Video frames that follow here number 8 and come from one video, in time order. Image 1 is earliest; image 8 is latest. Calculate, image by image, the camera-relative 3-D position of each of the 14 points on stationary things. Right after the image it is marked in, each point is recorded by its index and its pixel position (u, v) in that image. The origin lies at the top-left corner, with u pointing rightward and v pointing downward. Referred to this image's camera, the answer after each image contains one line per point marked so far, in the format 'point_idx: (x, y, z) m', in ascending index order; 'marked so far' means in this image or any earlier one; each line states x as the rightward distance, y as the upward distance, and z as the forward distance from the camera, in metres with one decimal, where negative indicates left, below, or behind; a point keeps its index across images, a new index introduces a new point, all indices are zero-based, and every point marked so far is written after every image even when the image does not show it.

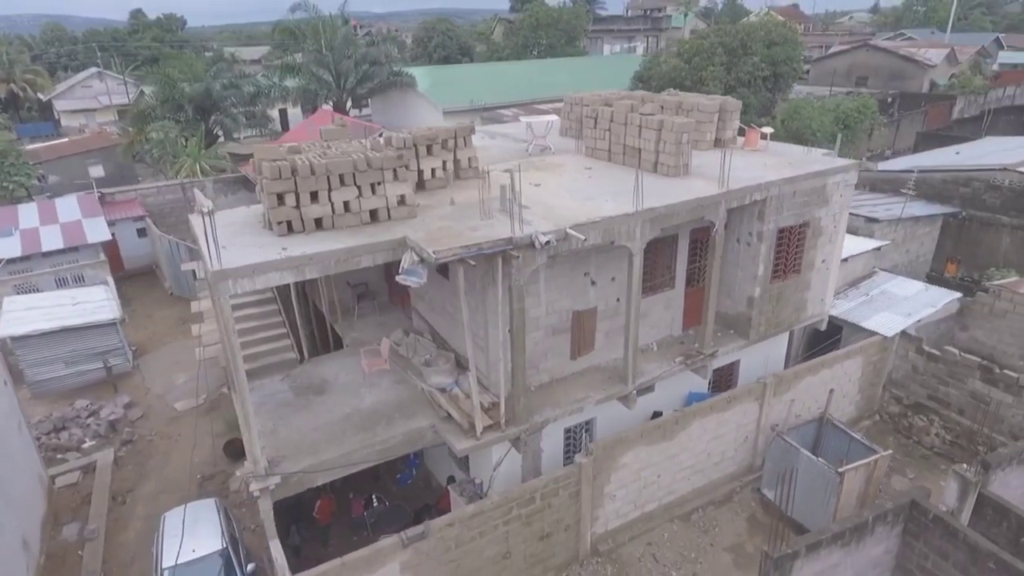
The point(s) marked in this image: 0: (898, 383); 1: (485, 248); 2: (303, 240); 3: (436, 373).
0: (+8.3, -2.0, +13.6) m
1: (-0.4, +0.5, +8.0) m
2: (-2.7, +0.6, +8.2) m
3: (-1.2, -1.3, +10.1) m
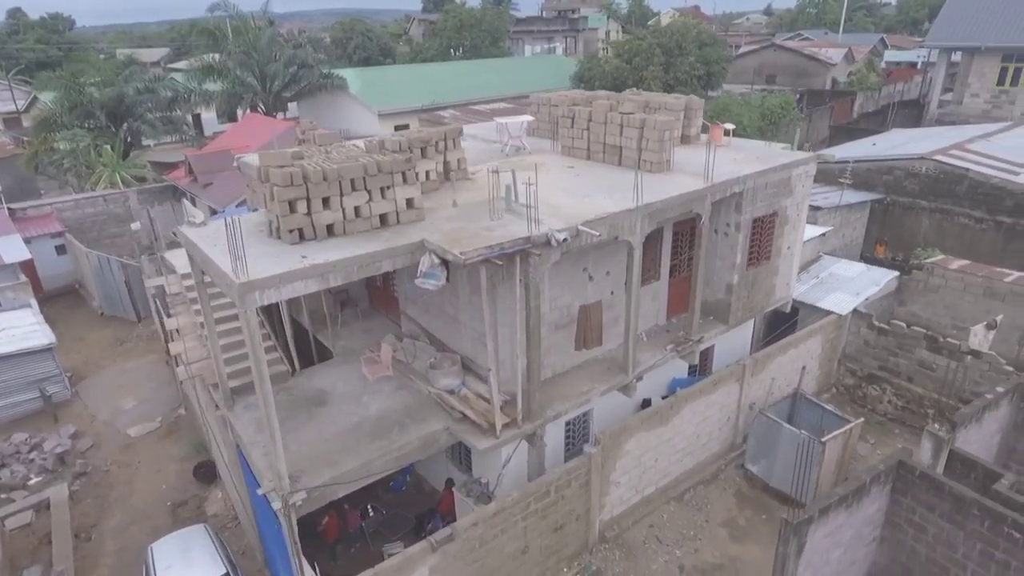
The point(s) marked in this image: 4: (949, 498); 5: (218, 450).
0: (+7.9, -1.6, +14.7) m
1: (-0.1, +0.5, +8.1) m
2: (-2.5, +0.5, +8.0) m
3: (-1.1, -1.4, +10.1) m
4: (+6.1, -2.9, +8.8) m
5: (-6.1, -3.3, +12.9) m
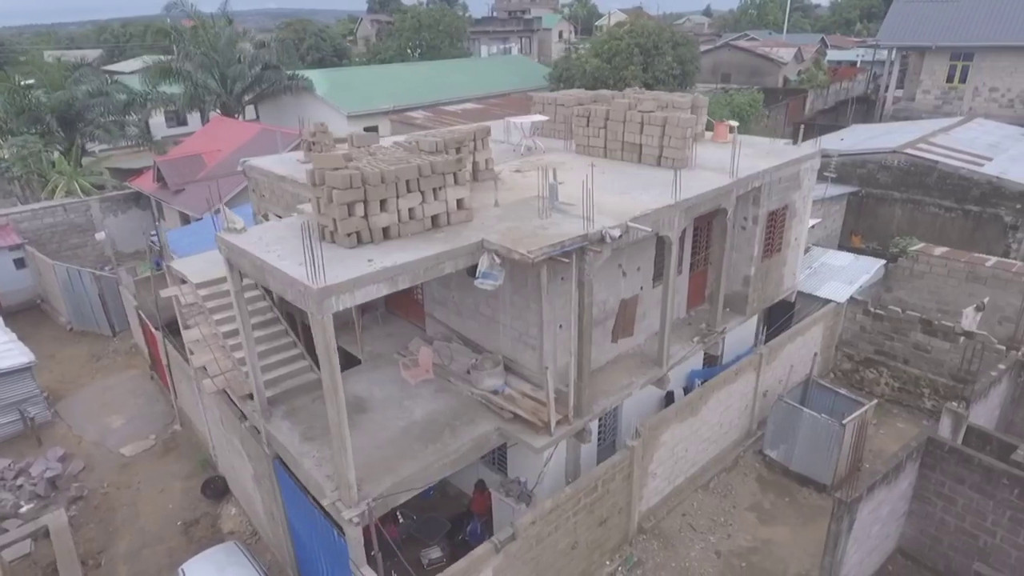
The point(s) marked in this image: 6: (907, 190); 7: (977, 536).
0: (+8.2, -1.3, +15.4) m
1: (+0.7, +0.5, +8.1) m
2: (-1.7, +0.5, +7.9) m
3: (-0.4, -1.4, +10.0) m
4: (+7.0, -2.7, +9.4) m
5: (-5.5, -3.5, +12.5) m
6: (+12.4, +3.1, +19.8) m
7: (+7.1, -3.8, +9.6) m
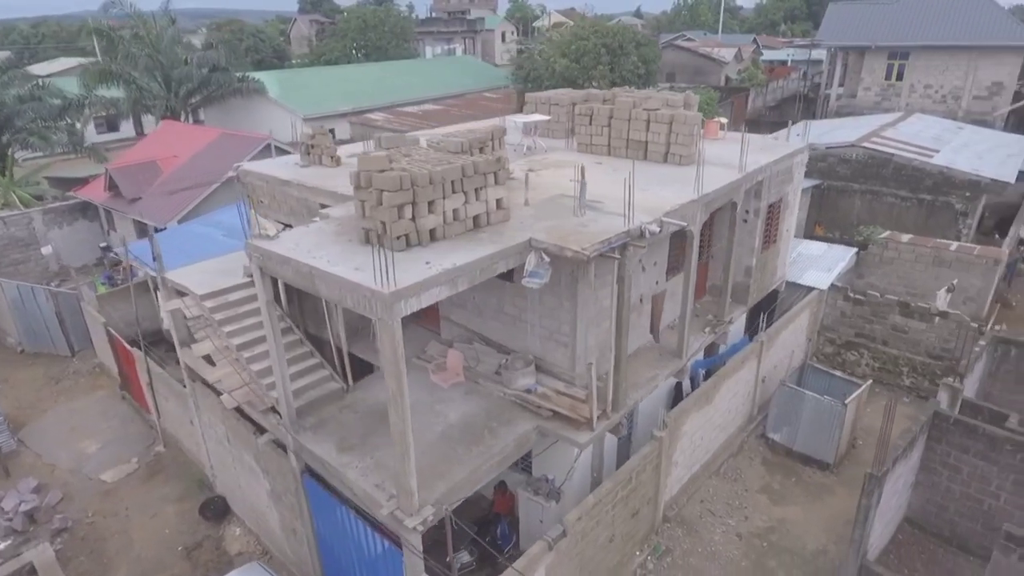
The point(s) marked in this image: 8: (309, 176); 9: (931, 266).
0: (+8.2, -1.0, +16.2) m
1: (+1.3, +0.6, +8.2) m
2: (-1.0, +0.4, +7.7) m
3: (+0.1, -1.4, +10.0) m
4: (+7.5, -2.4, +10.1) m
5: (-5.1, -3.7, +12.0) m
6: (+11.8, +3.5, +20.9) m
7: (+7.7, -3.5, +10.3) m
8: (-3.8, +2.1, +11.8) m
9: (+10.8, +0.6, +16.3) m
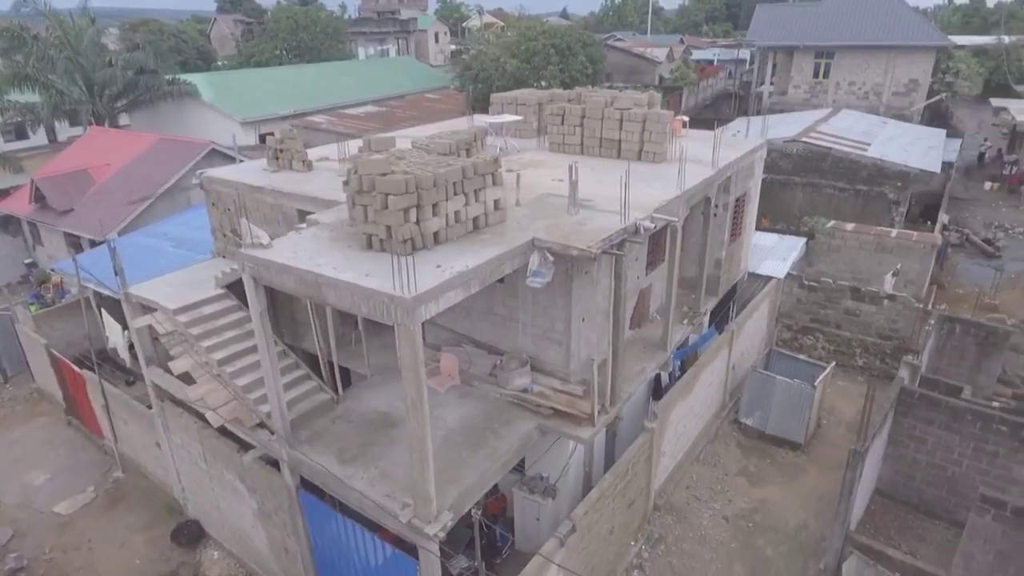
0: (+7.4, -0.7, +17.0) m
1: (+1.3, +0.7, +8.4) m
2: (-0.9, +0.4, +7.7) m
3: (0.0, -1.4, +10.0) m
4: (+7.5, -2.1, +10.8) m
5: (-5.3, -3.9, +11.5) m
6: (+10.3, +4.0, +22.1) m
7: (+7.7, -3.2, +11.1) m
8: (-4.2, +1.9, +11.4) m
9: (+10.0, +1.0, +17.4) m
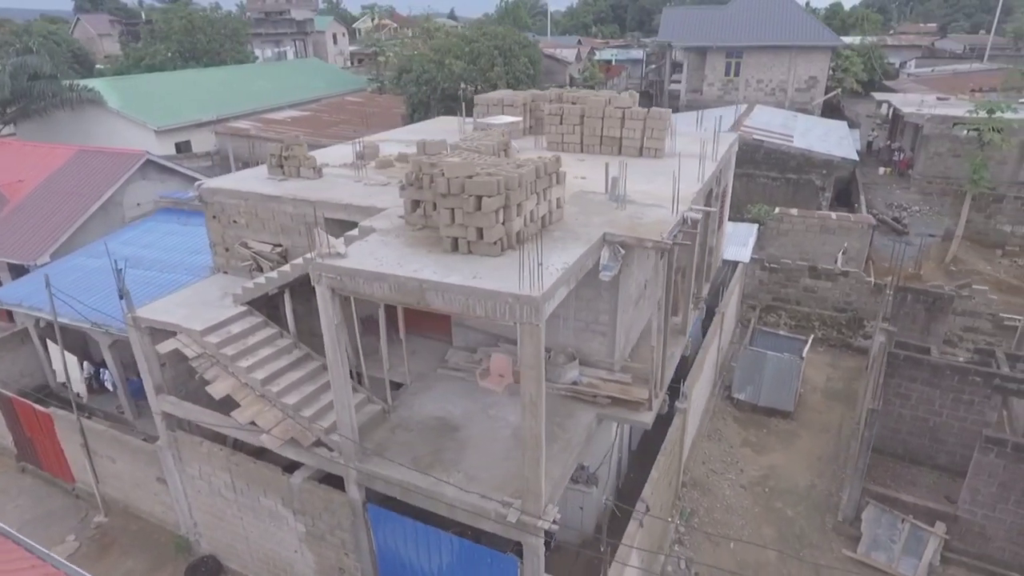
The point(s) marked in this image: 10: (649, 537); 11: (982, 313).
0: (+7.0, -0.2, +18.3) m
1: (+2.3, +0.8, +8.8) m
2: (+0.2, +0.4, +7.8) m
3: (+0.9, -1.3, +10.3) m
4: (+8.1, -1.6, +12.3) m
5: (-4.4, -4.2, +10.8) m
6: (+8.7, +4.6, +23.8) m
7: (+8.3, -2.6, +12.6) m
8: (-3.7, +1.7, +10.9) m
9: (+9.3, +1.6, +19.1) m
10: (+2.2, -4.0, +10.0) m
11: (+11.7, -0.6, +15.7) m
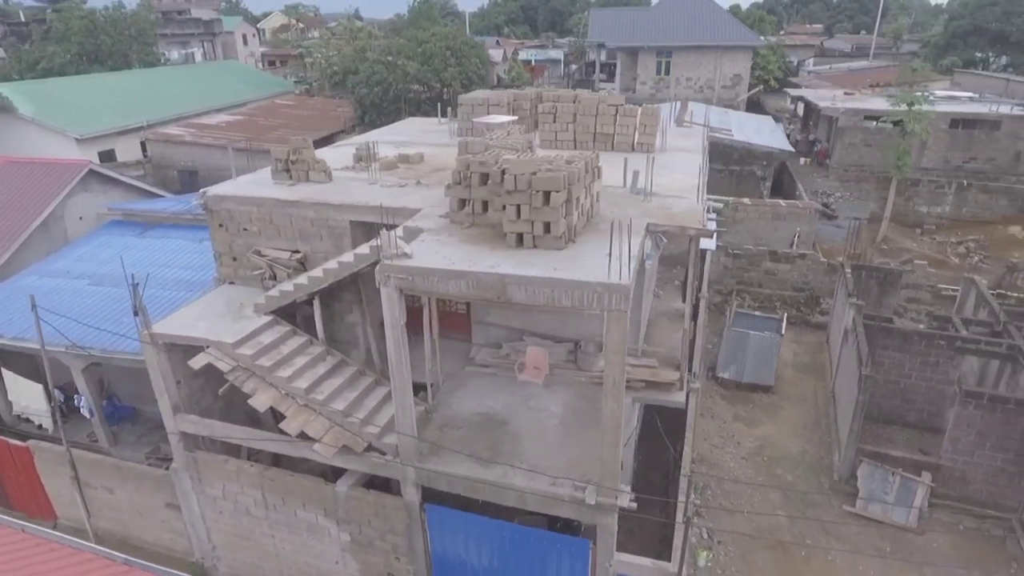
0: (+6.3, +0.2, +19.4) m
1: (+2.9, +1.0, +9.4) m
2: (+1.0, +0.5, +8.1) m
3: (+1.4, -1.2, +10.6) m
4: (+8.3, -1.0, +13.6) m
5: (-3.7, -4.3, +10.5) m
6: (+7.0, +5.1, +25.1) m
7: (+8.5, -2.1, +13.9) m
8: (-3.4, +1.6, +10.7) m
9: (+8.5, +2.2, +20.5) m
10: (+2.9, -3.7, +10.5) m
11: (+11.4, +0.1, +17.5) m
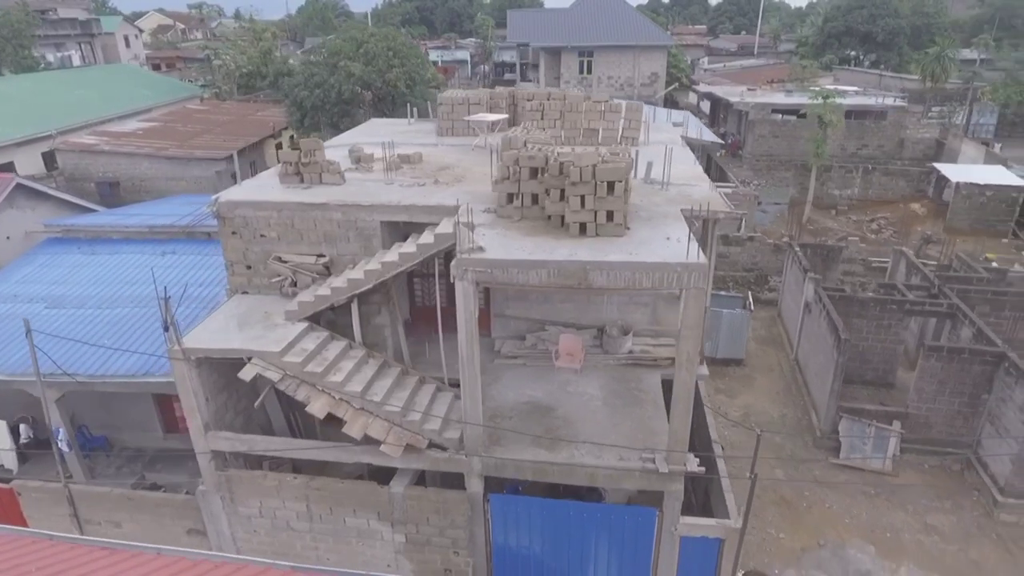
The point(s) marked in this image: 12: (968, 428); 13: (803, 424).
0: (+5.3, +0.7, +20.7) m
1: (+3.4, +1.4, +10.2) m
2: (+1.8, +0.8, +8.6) m
3: (+2.0, -0.9, +11.2) m
4: (+8.3, -0.4, +15.2) m
5: (-2.9, -4.4, +10.3) m
6: (+4.9, +5.6, +26.3) m
7: (+8.5, -1.4, +15.6) m
8: (-2.9, +1.5, +10.5) m
9: (+7.1, +2.8, +22.0) m
10: (+3.6, -3.4, +11.3) m
11: (+10.7, +0.9, +19.5) m
12: (+9.8, -3.0, +13.5) m
13: (+6.8, -3.2, +14.8) m
